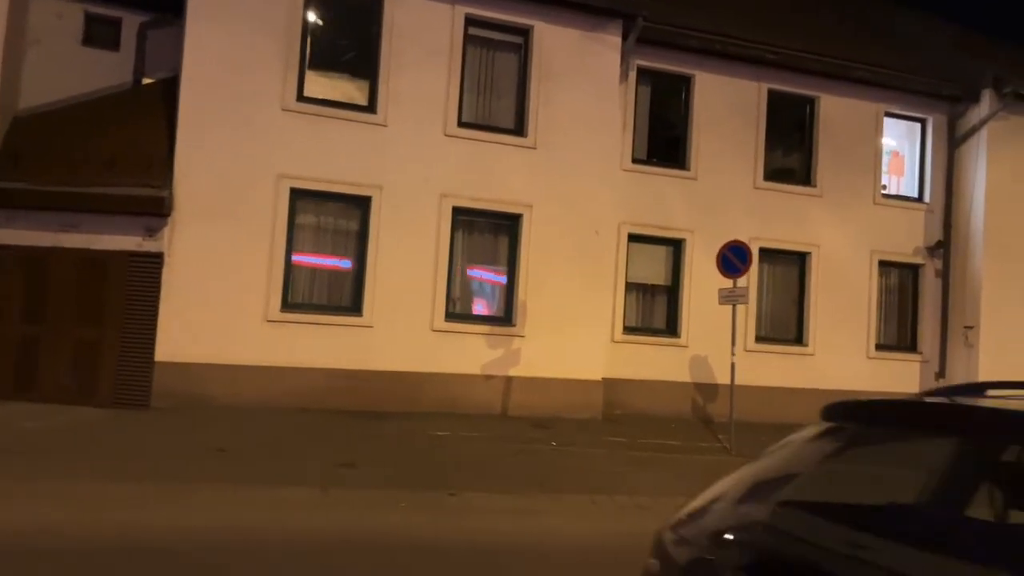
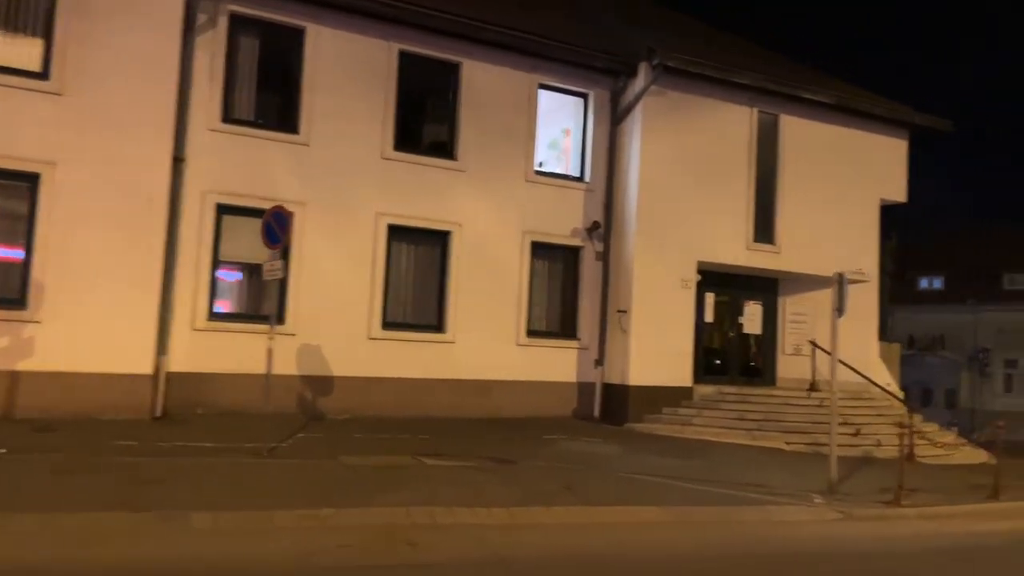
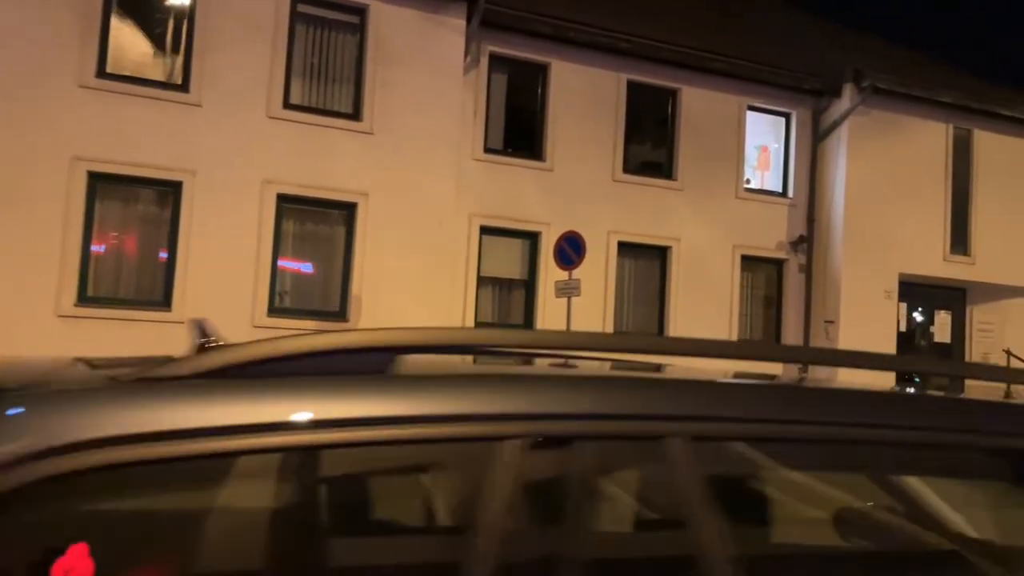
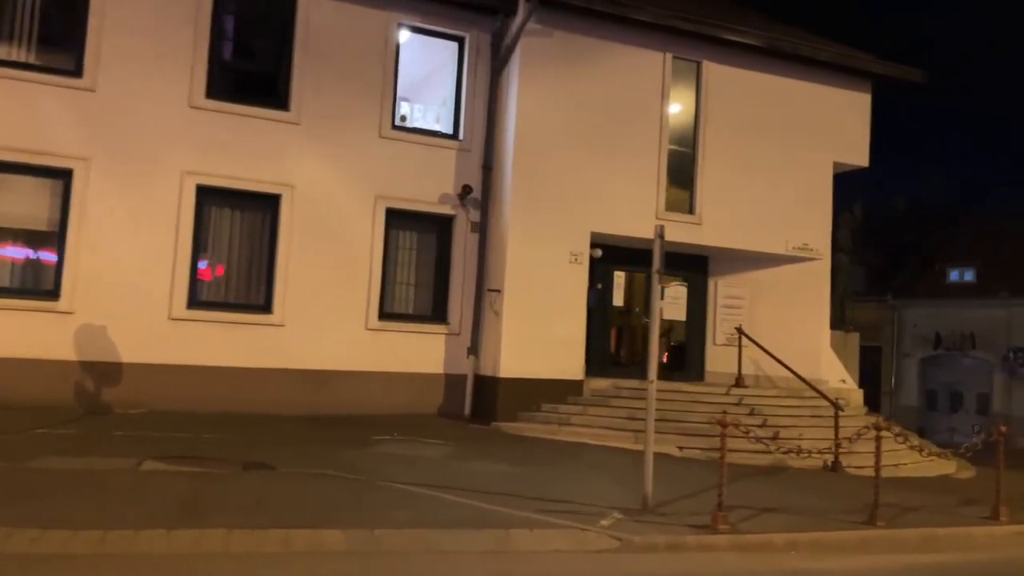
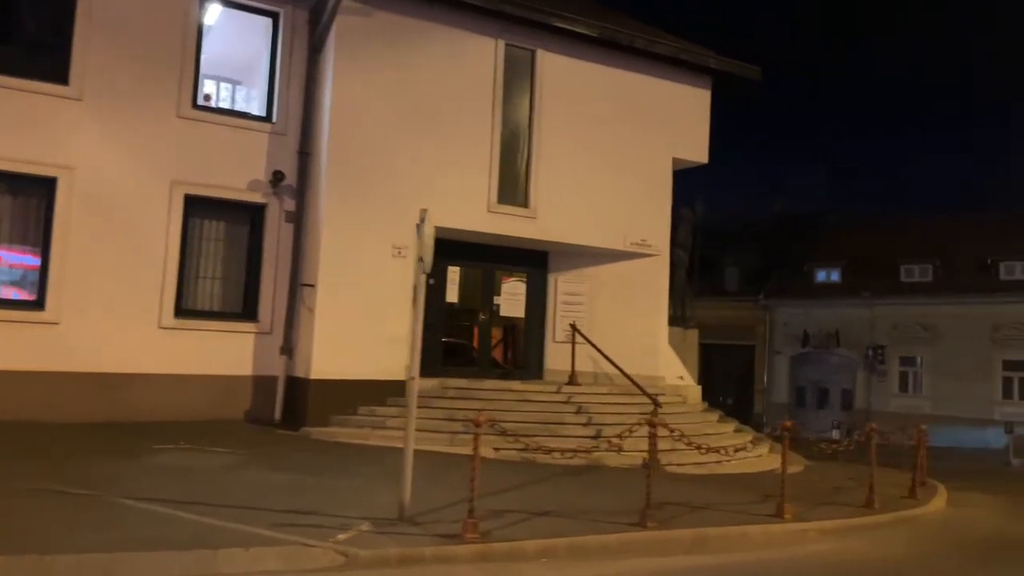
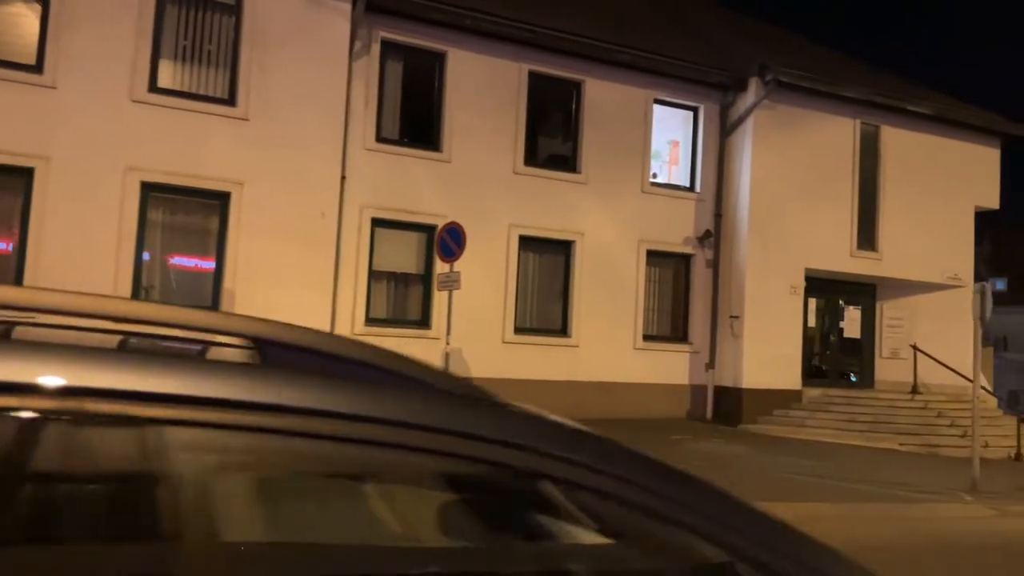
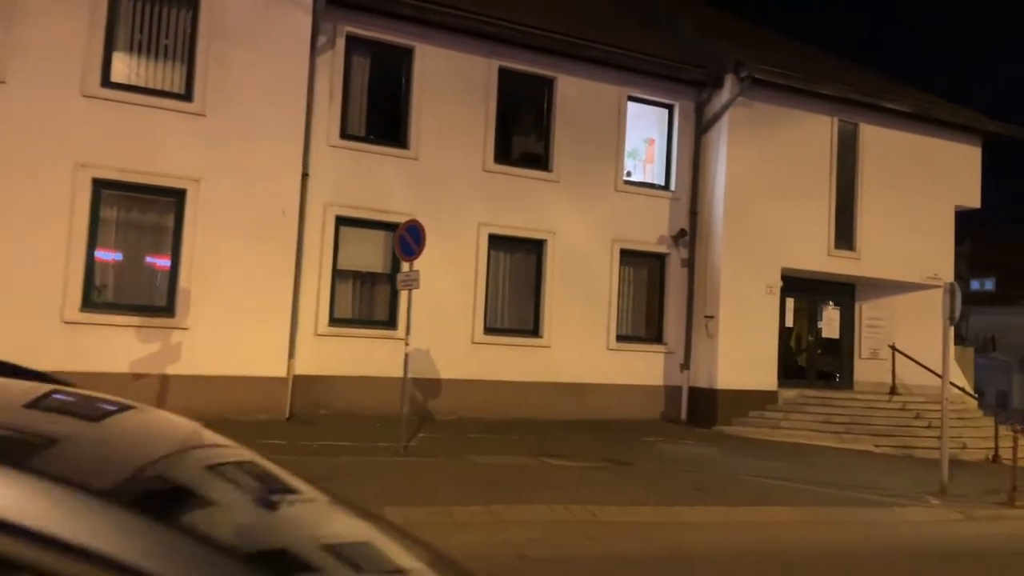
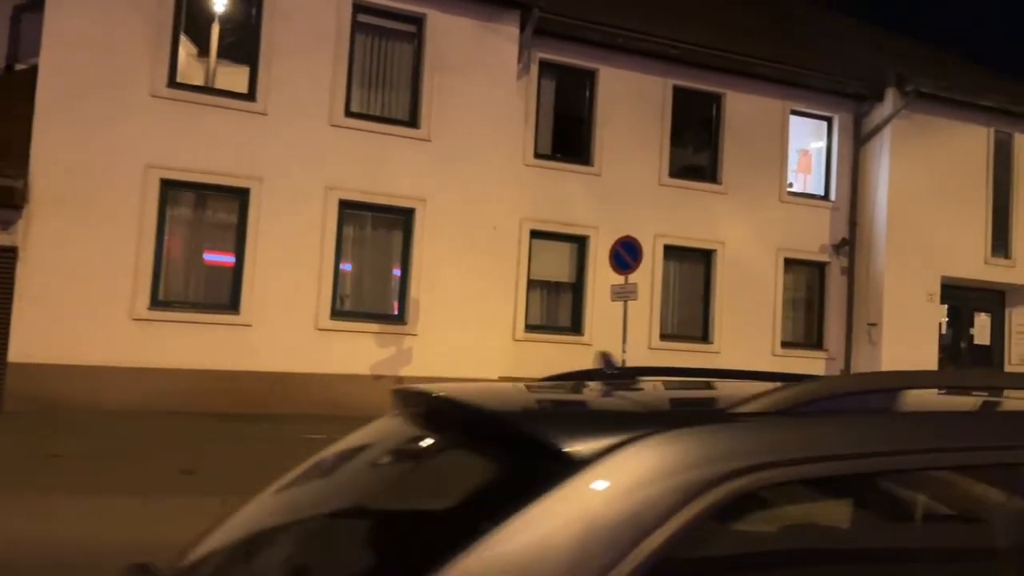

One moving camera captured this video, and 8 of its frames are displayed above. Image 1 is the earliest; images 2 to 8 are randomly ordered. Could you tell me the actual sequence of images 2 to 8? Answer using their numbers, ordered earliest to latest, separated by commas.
8, 3, 6, 7, 2, 4, 5
